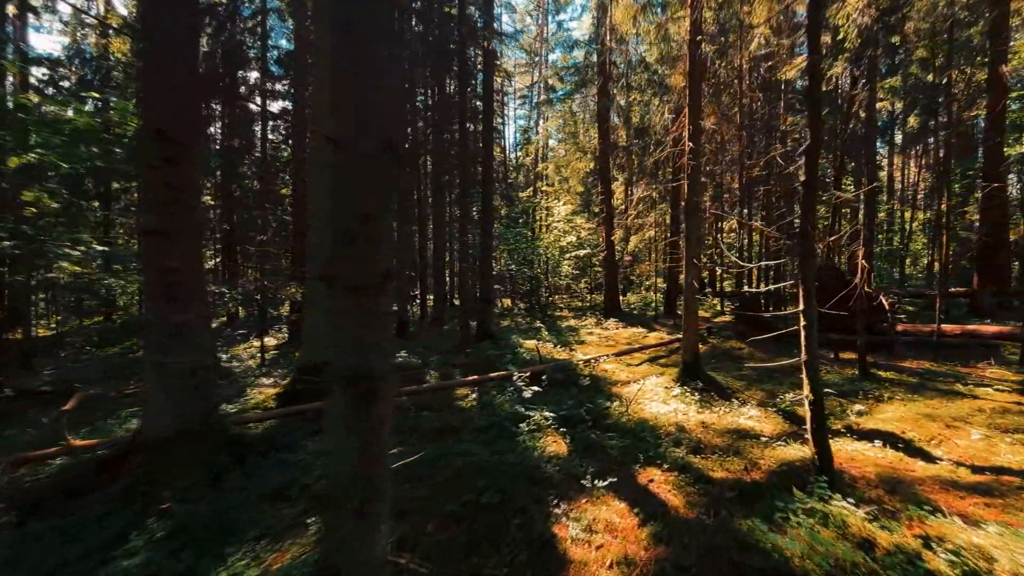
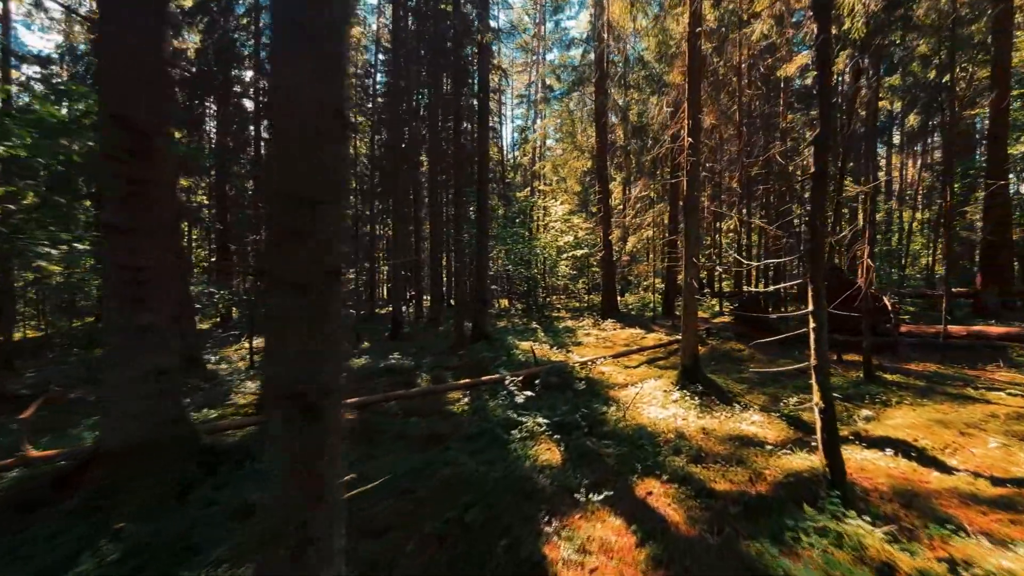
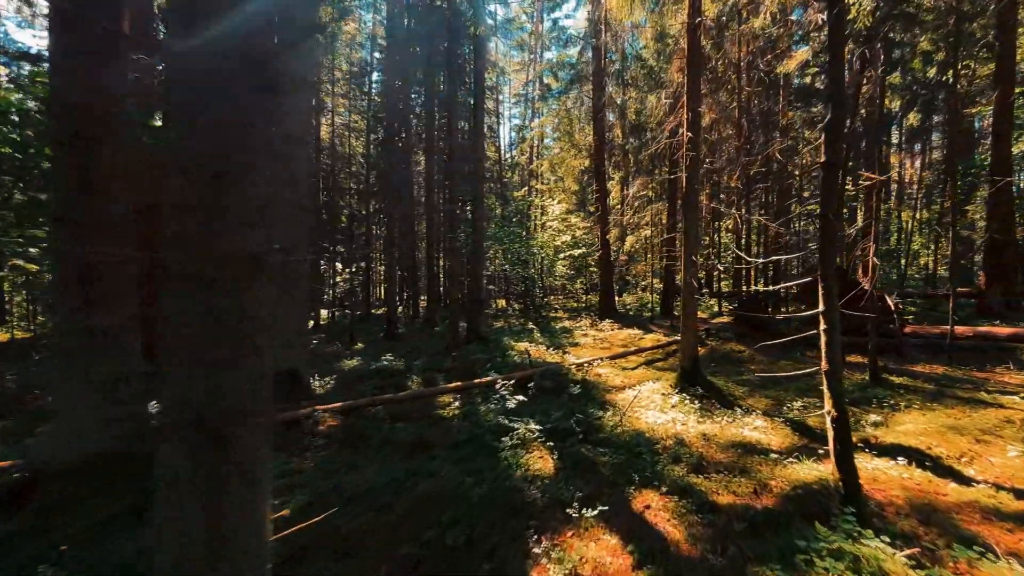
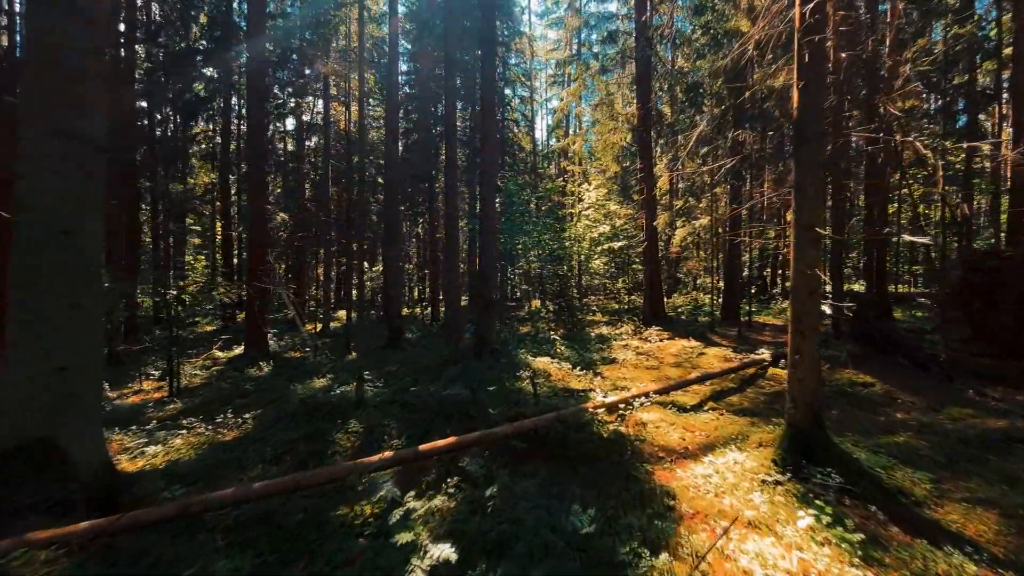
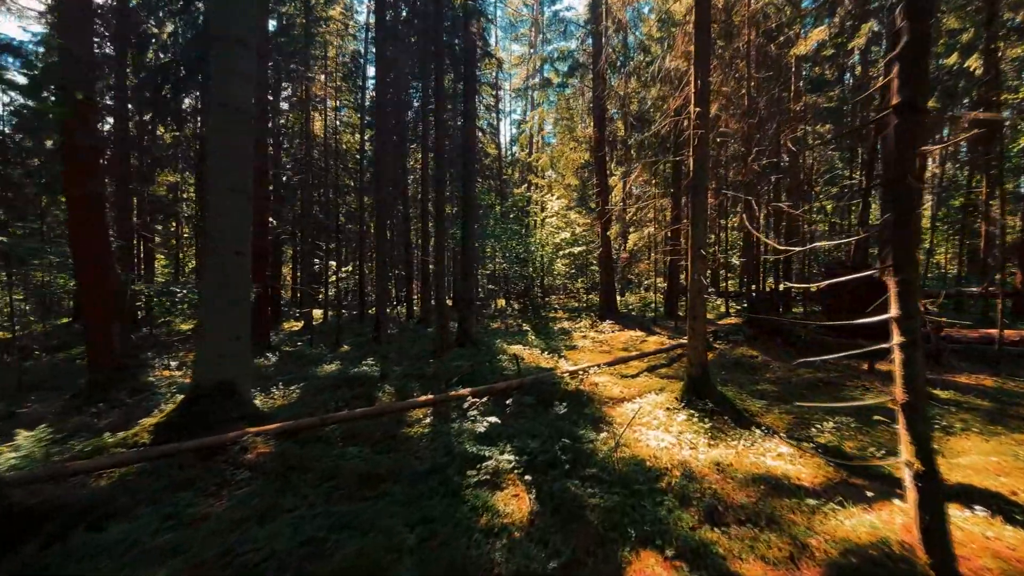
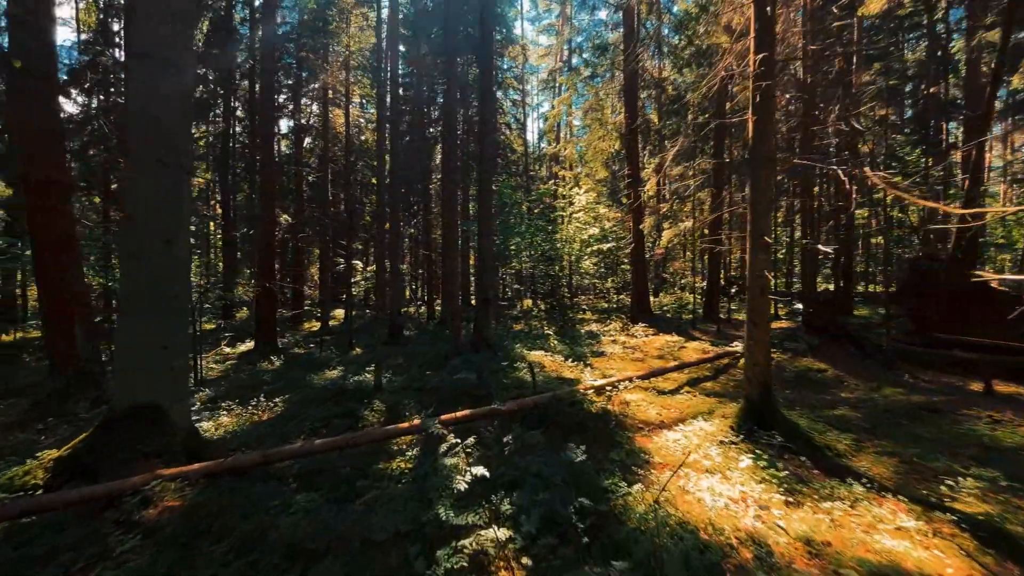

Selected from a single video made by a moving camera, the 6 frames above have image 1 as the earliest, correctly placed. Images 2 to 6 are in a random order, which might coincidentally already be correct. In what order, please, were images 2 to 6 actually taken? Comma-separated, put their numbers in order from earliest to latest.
2, 3, 5, 6, 4
